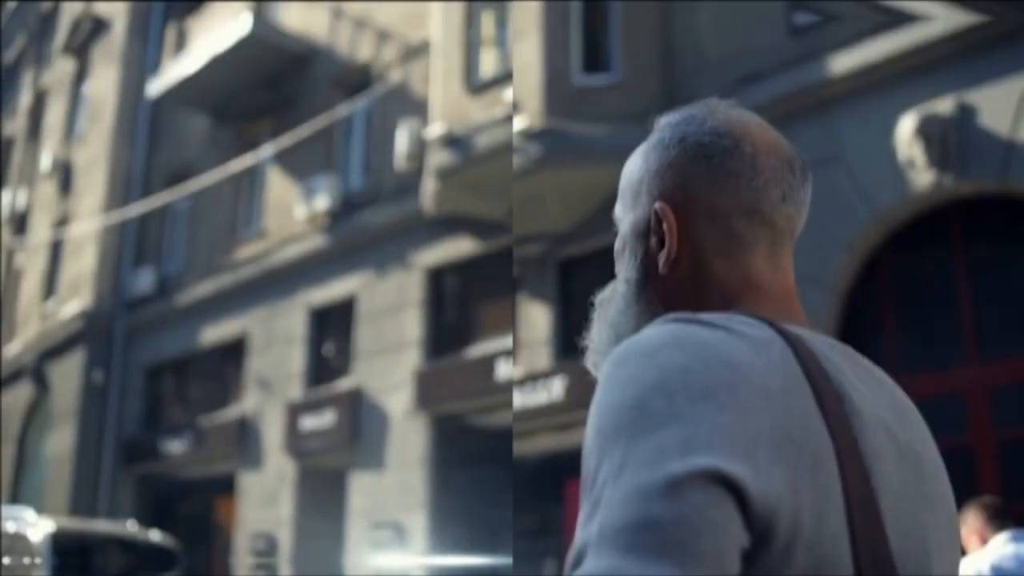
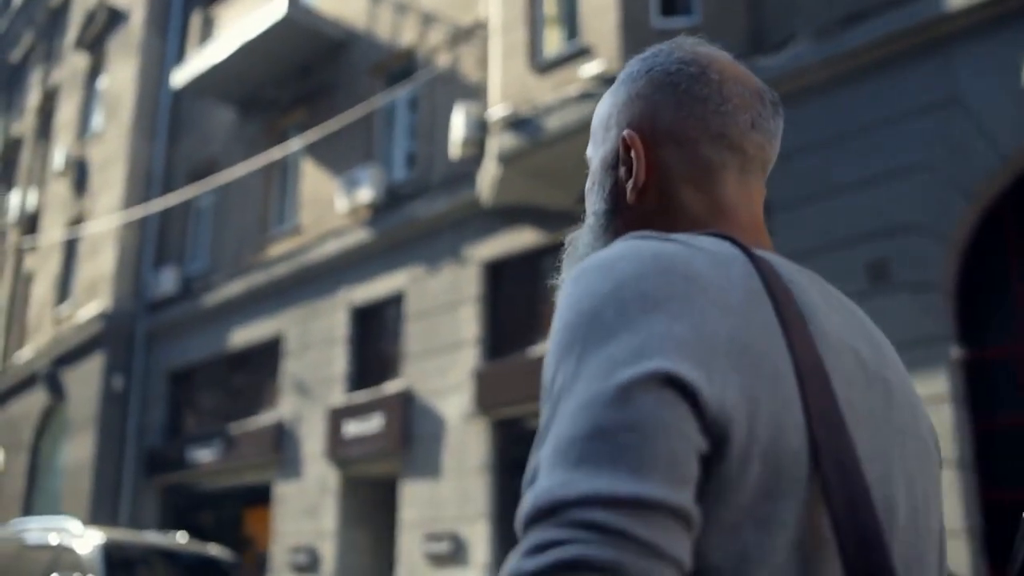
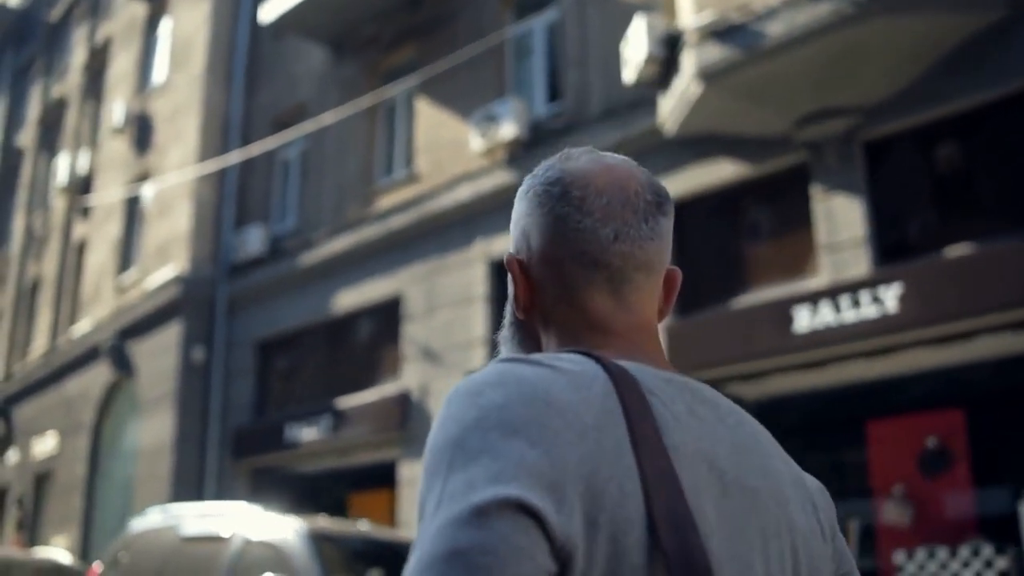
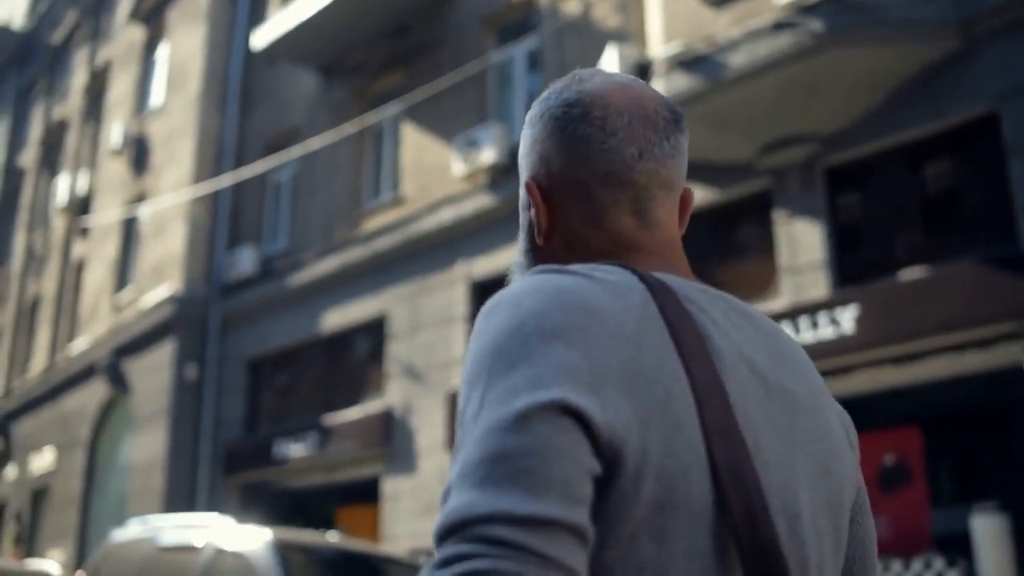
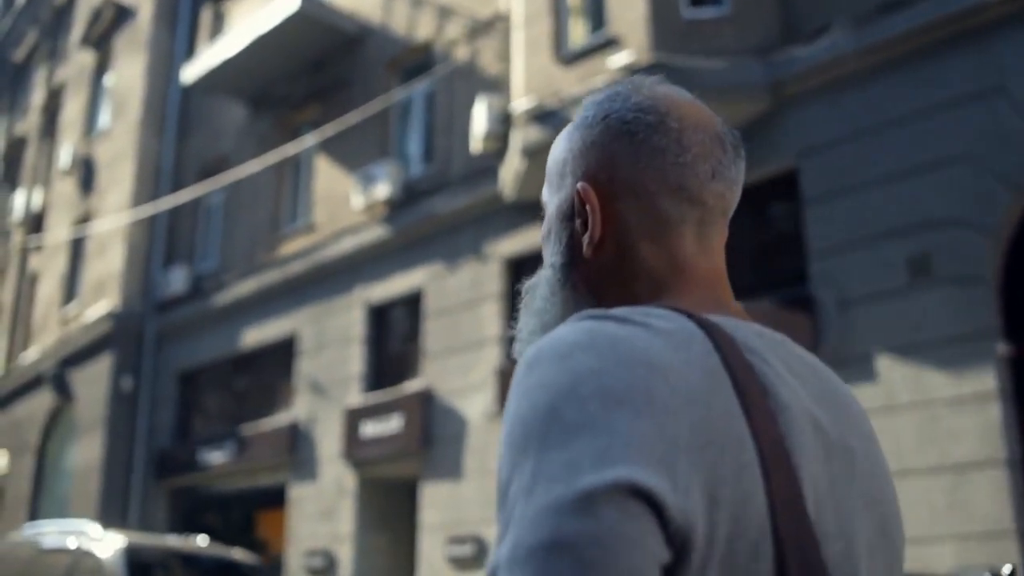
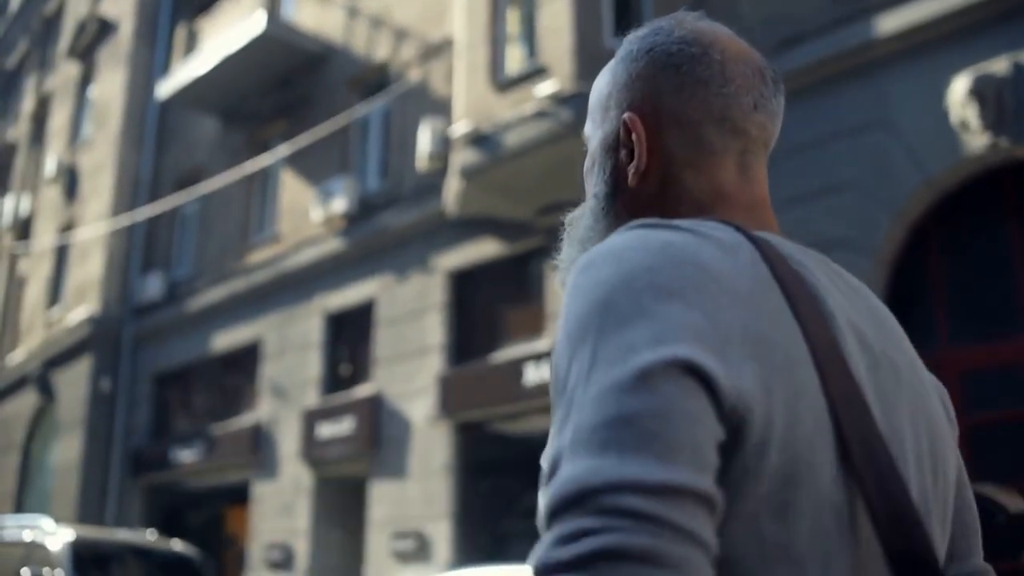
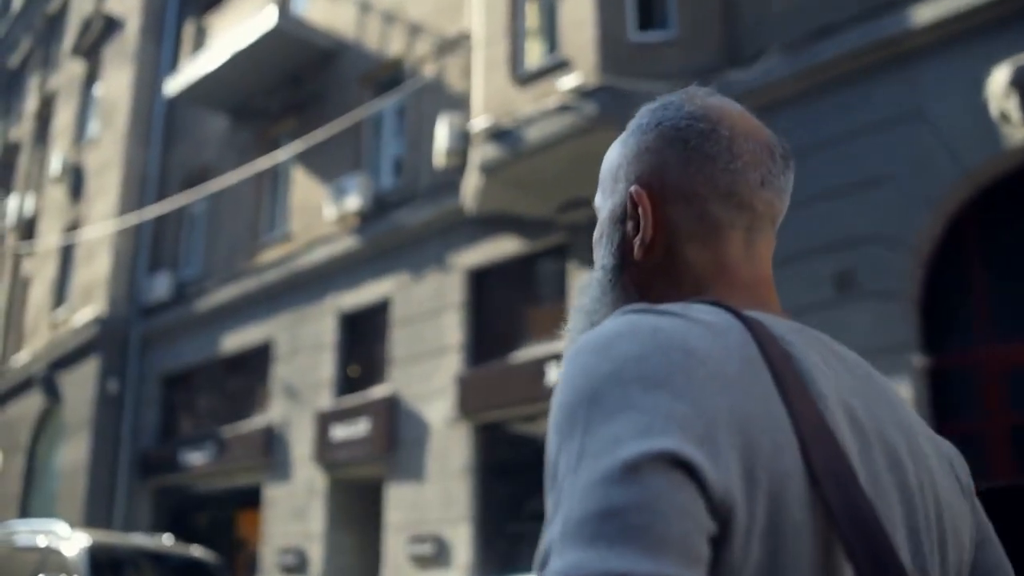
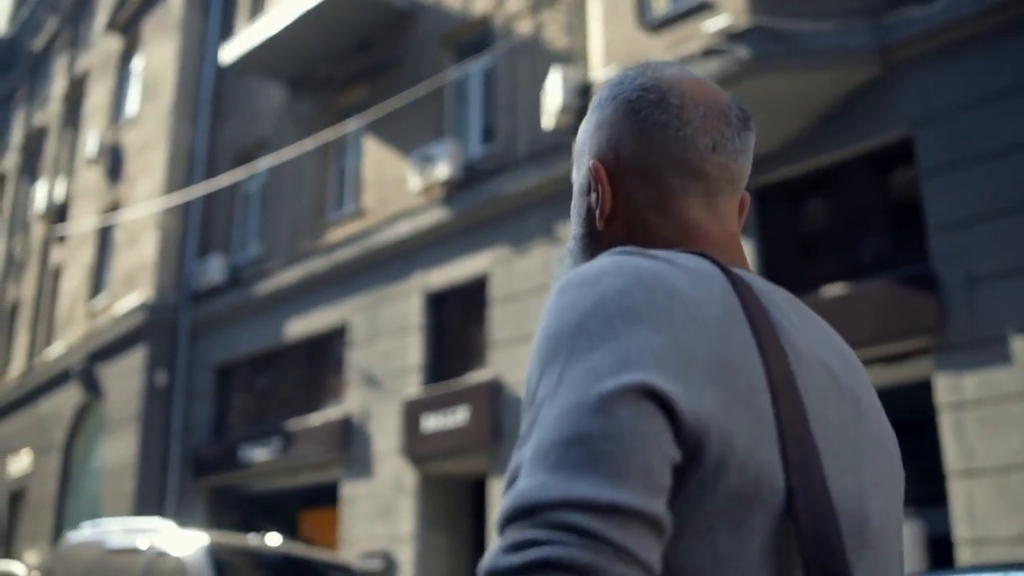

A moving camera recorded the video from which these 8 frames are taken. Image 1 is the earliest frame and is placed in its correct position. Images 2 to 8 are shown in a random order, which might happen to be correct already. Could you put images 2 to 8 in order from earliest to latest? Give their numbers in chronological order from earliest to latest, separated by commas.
6, 7, 2, 5, 8, 4, 3
